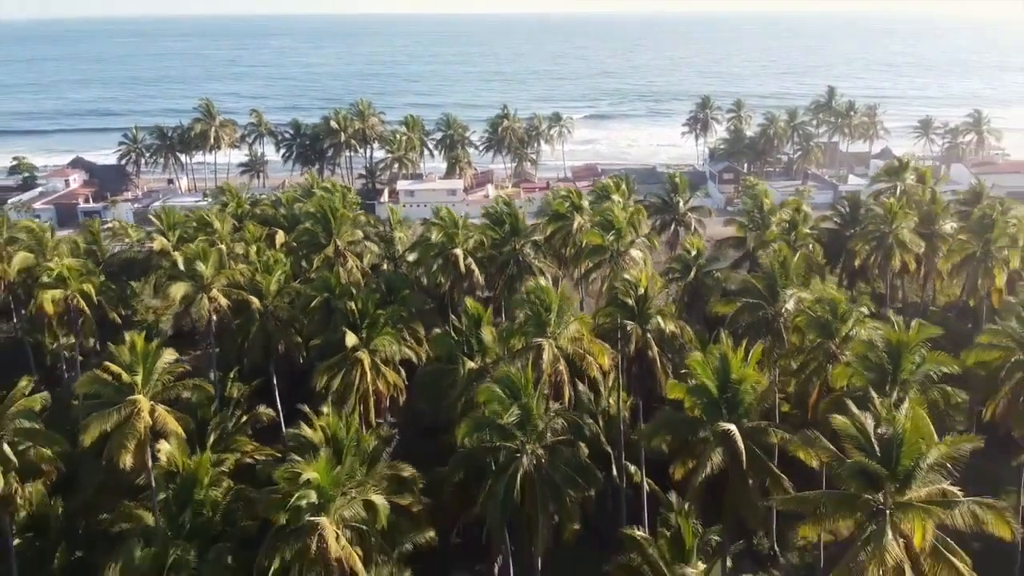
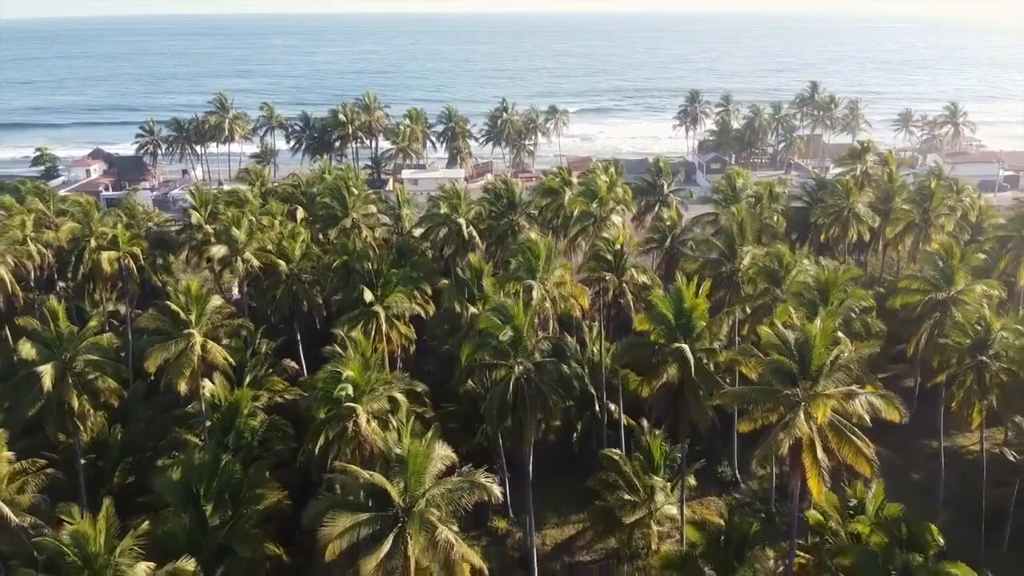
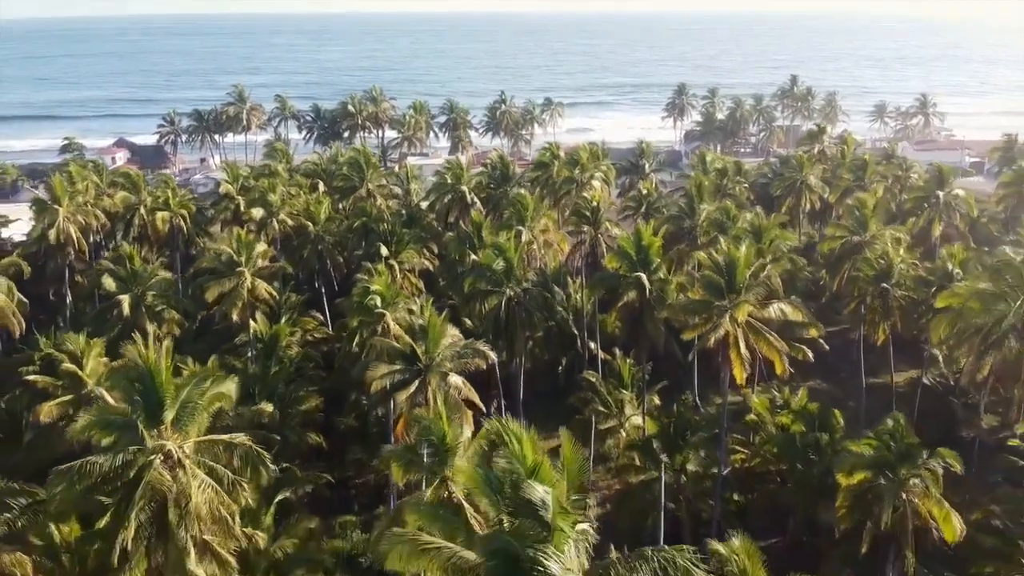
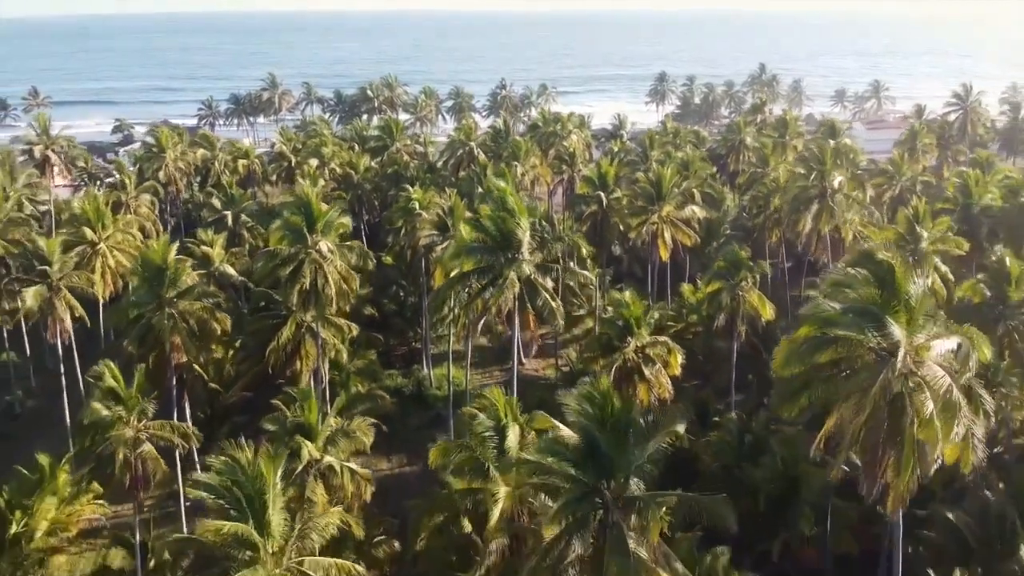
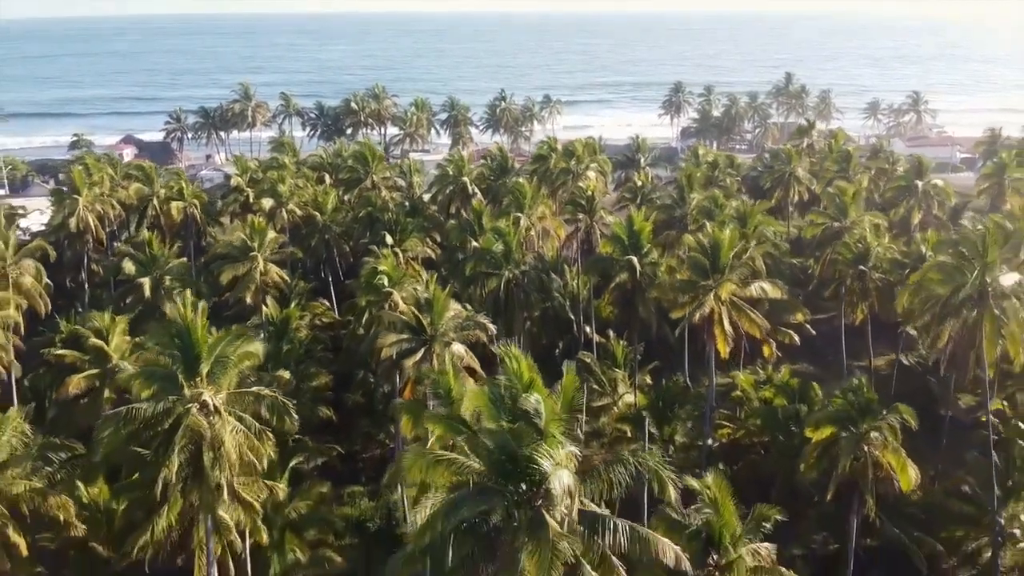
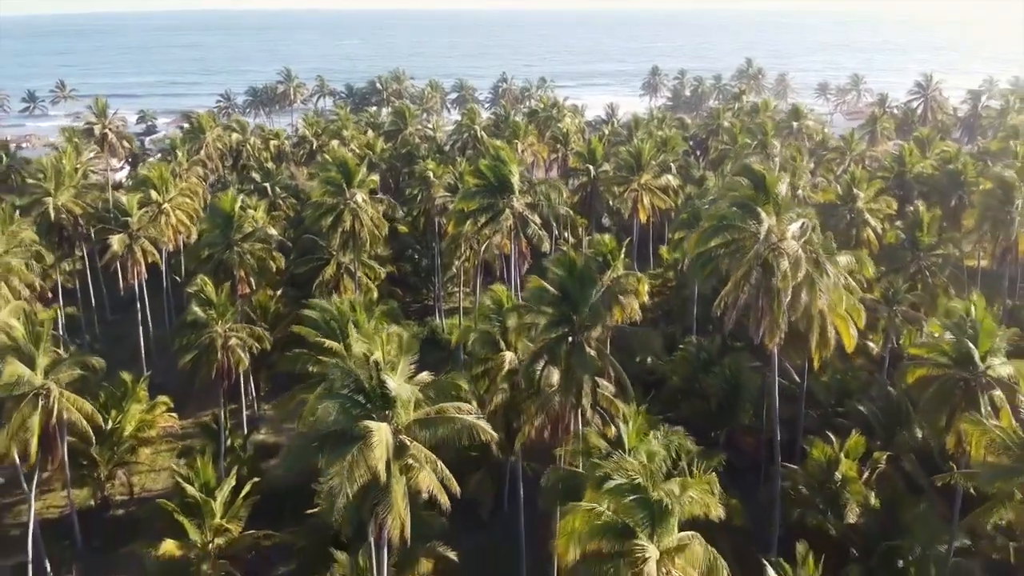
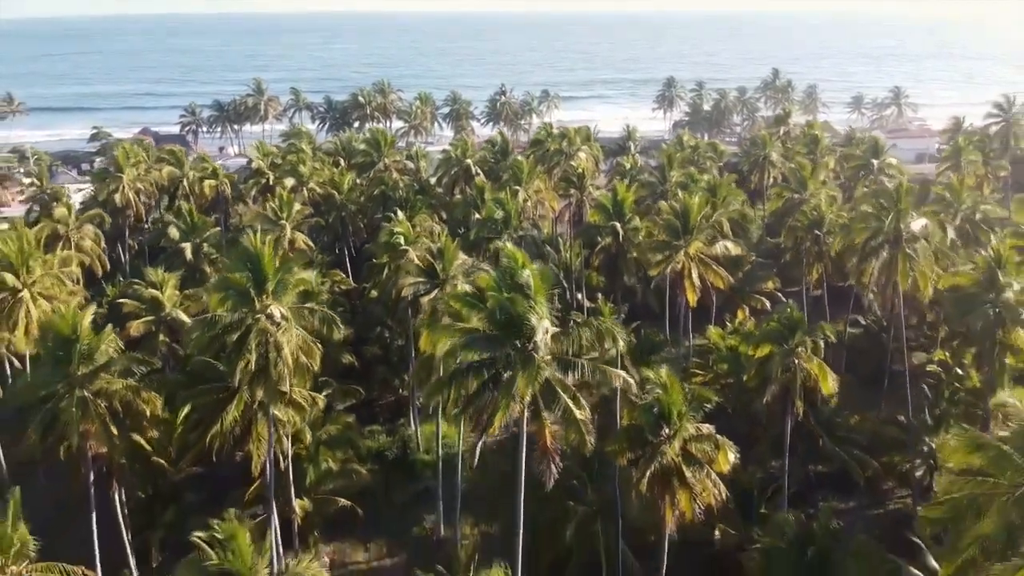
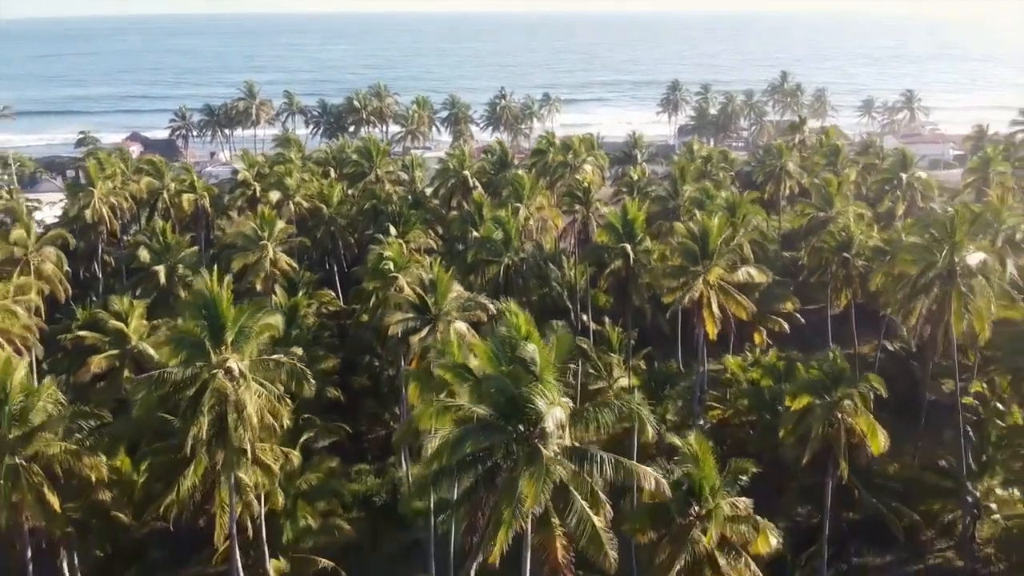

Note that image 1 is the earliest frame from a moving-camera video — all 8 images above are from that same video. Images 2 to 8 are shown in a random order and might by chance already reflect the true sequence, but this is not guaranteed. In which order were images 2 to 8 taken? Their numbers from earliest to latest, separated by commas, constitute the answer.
2, 3, 5, 8, 7, 4, 6
